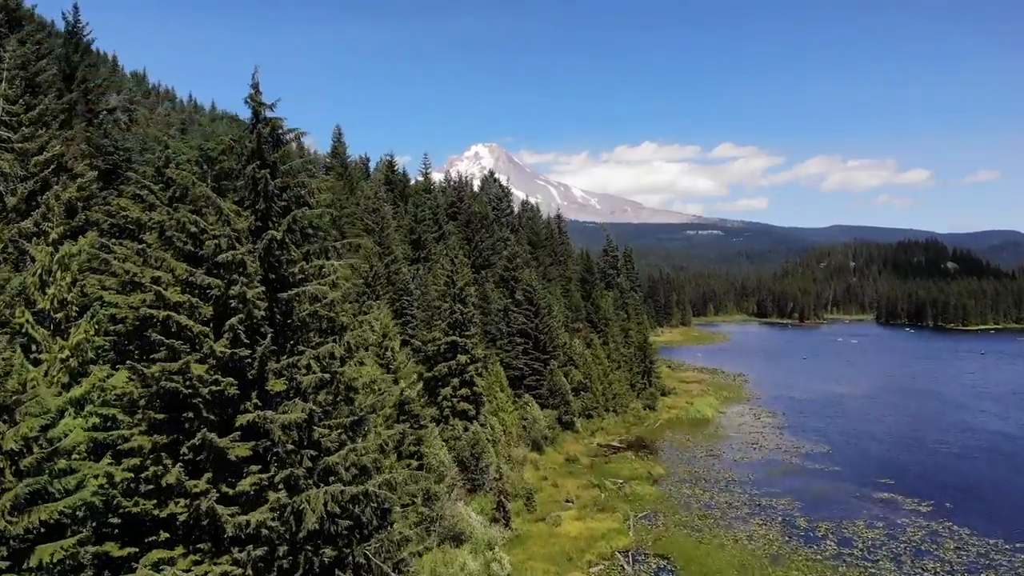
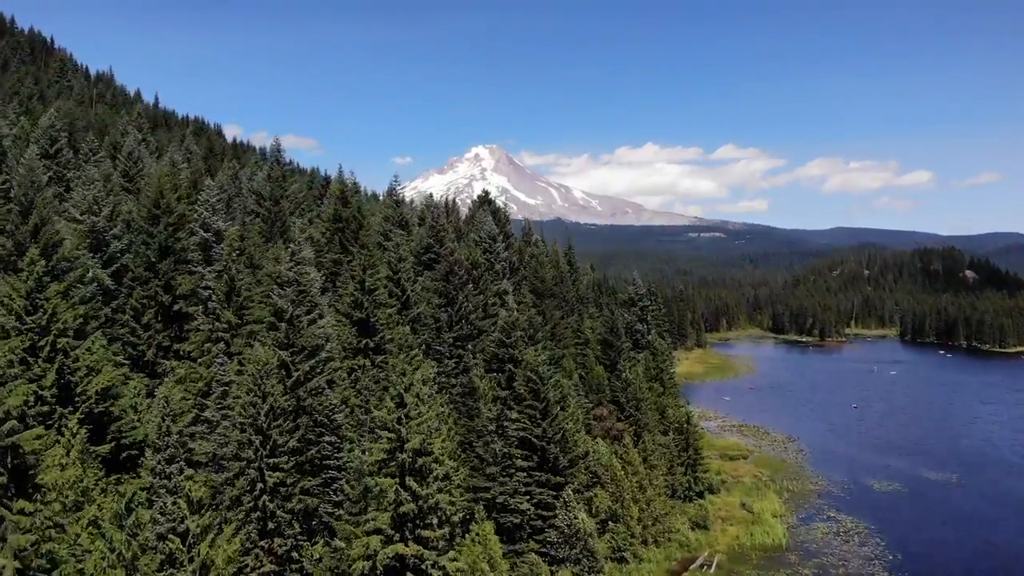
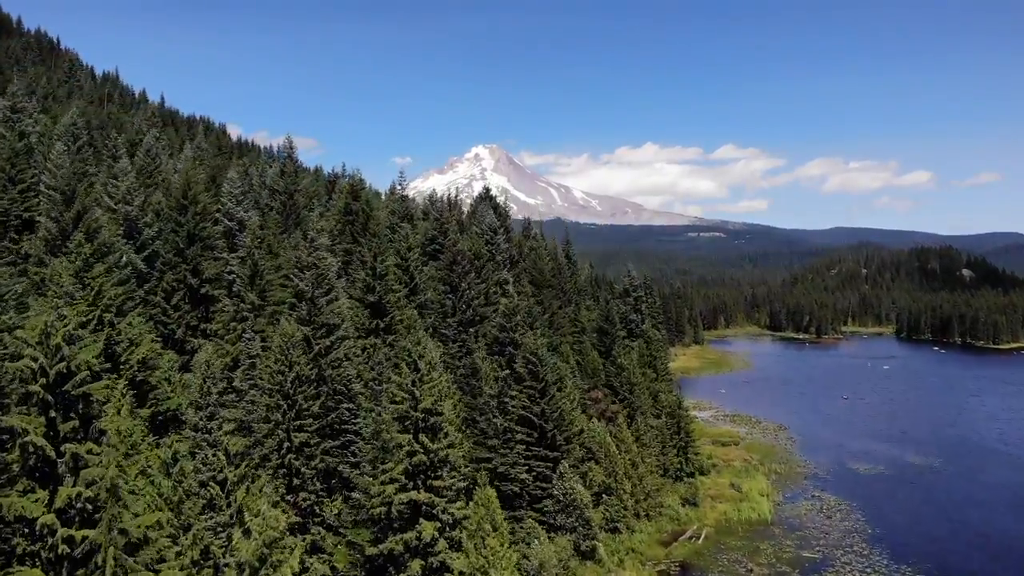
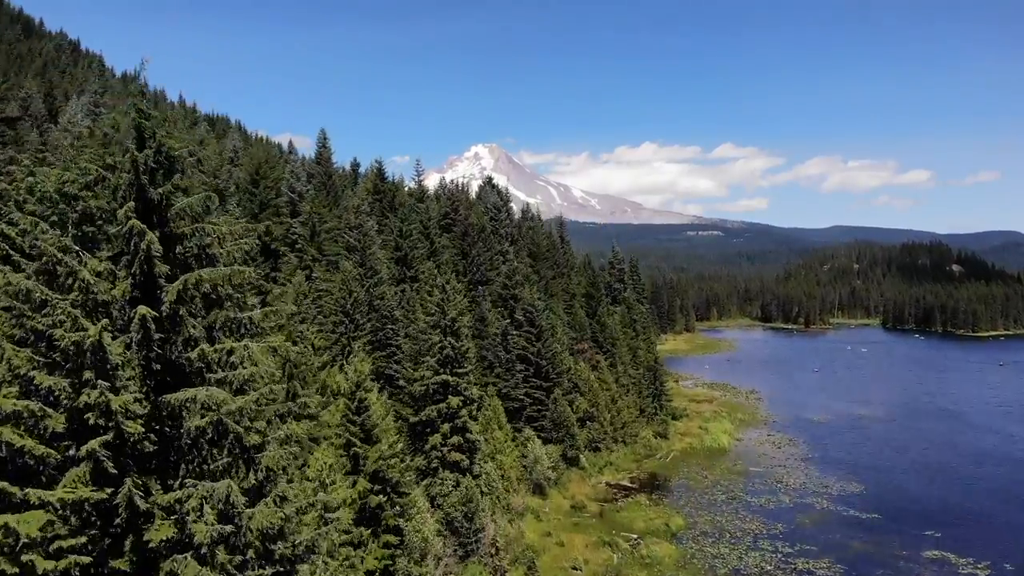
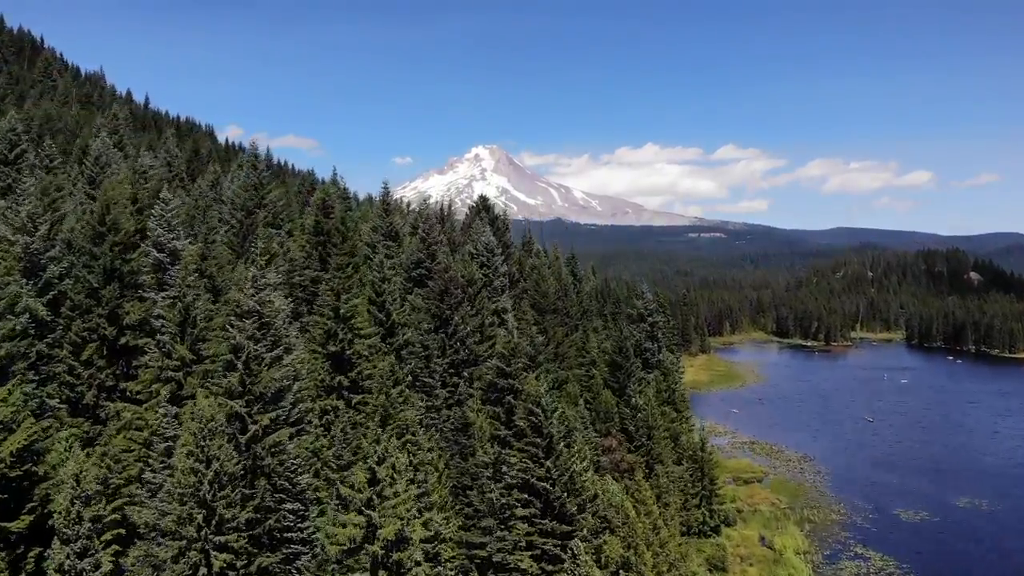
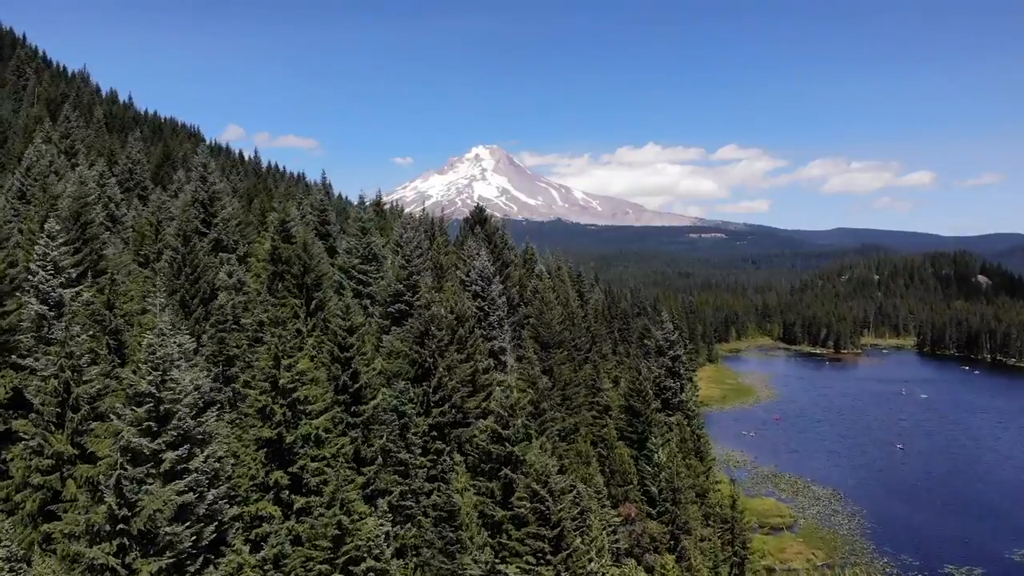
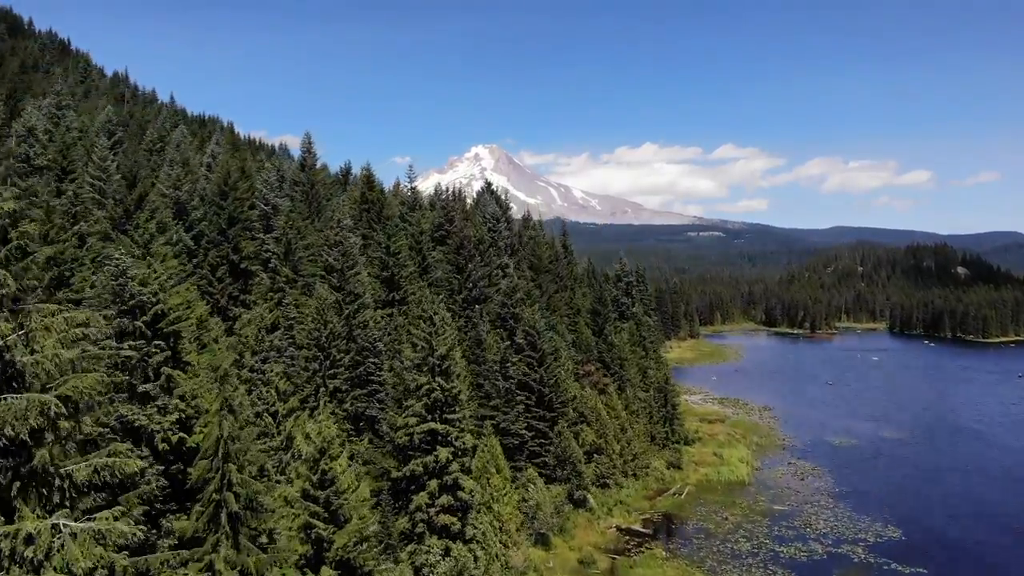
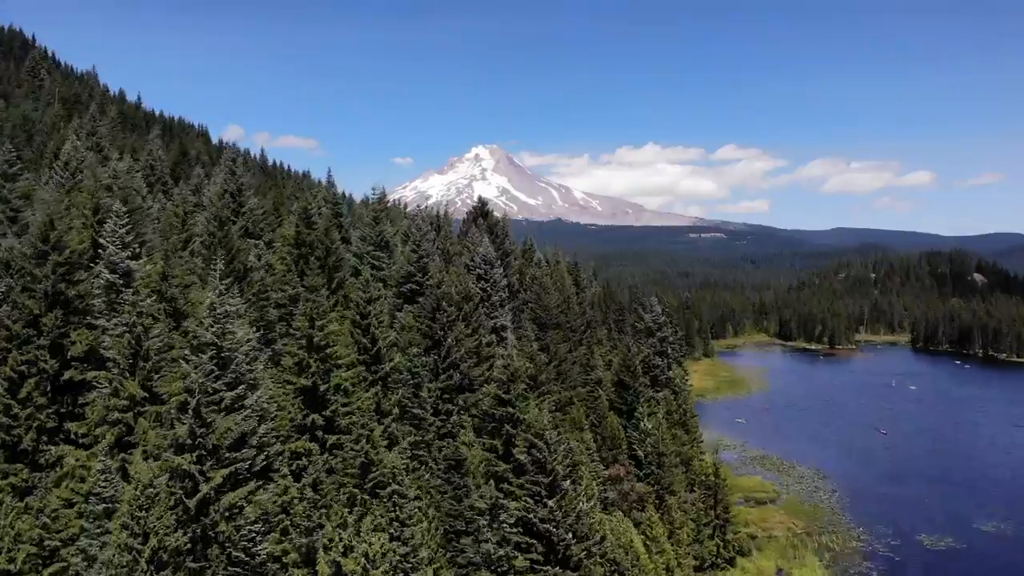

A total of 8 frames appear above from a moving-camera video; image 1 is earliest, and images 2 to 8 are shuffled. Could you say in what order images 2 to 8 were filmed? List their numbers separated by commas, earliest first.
4, 7, 3, 2, 5, 8, 6
